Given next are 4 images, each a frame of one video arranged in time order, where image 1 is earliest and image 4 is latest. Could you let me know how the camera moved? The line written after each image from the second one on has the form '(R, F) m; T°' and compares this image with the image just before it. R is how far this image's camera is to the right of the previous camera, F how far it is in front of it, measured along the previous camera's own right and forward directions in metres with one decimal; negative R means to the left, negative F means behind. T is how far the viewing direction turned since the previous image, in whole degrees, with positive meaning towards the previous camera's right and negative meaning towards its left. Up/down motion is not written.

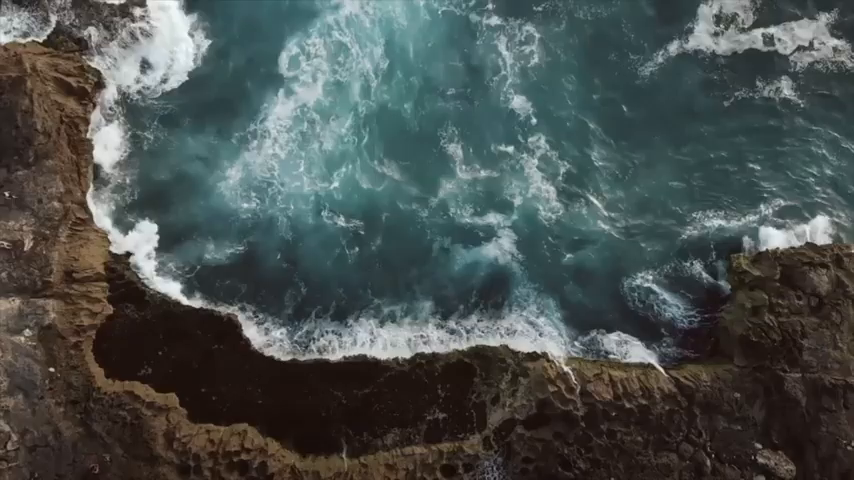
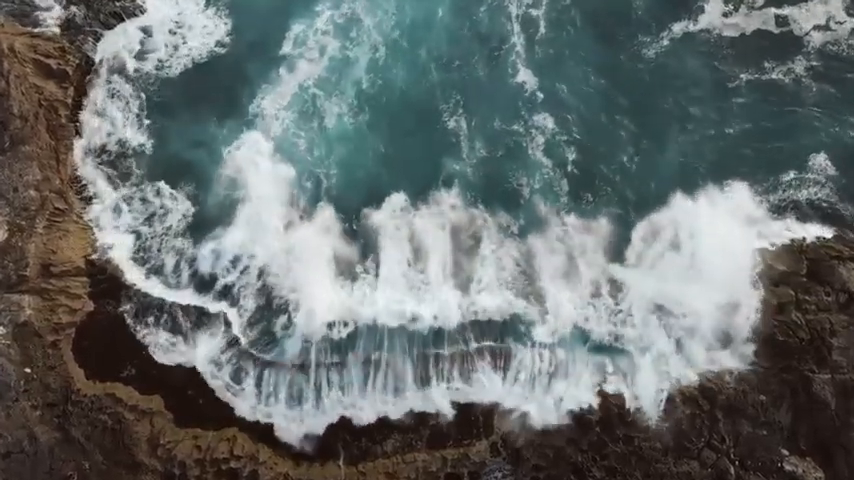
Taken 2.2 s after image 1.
(0.0, +2.1) m; 0°
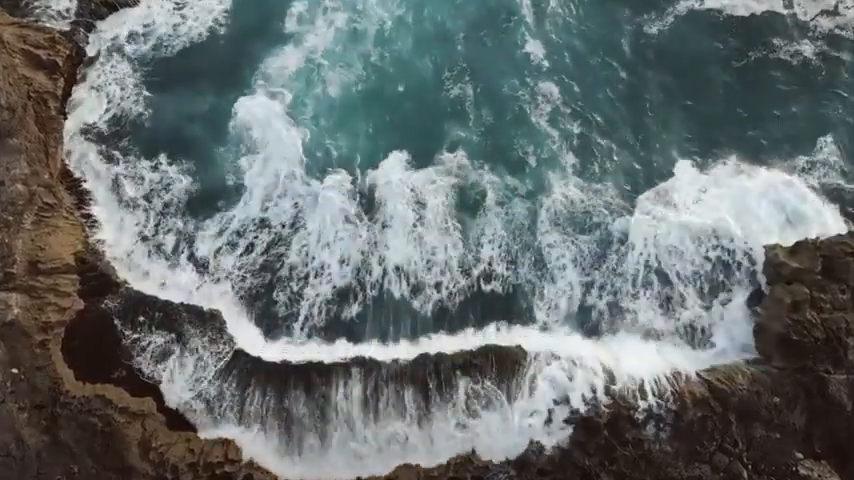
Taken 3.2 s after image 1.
(0.0, +1.0) m; 0°
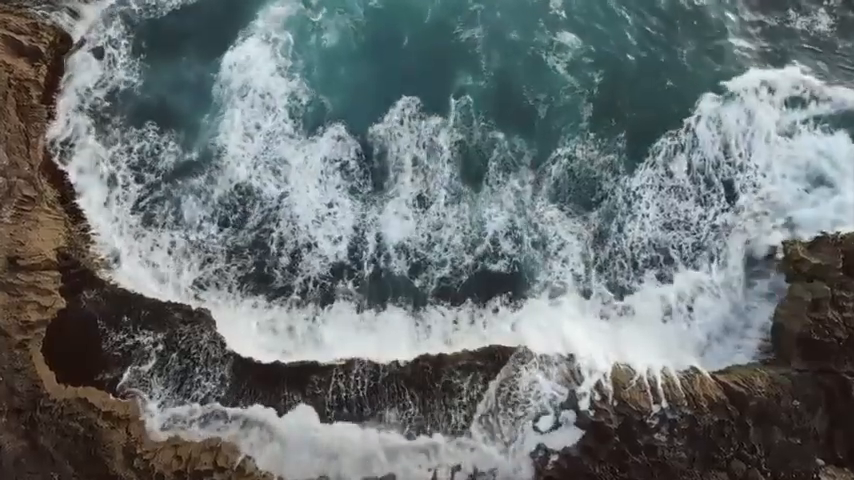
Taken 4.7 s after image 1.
(0.0, +1.5) m; 0°
